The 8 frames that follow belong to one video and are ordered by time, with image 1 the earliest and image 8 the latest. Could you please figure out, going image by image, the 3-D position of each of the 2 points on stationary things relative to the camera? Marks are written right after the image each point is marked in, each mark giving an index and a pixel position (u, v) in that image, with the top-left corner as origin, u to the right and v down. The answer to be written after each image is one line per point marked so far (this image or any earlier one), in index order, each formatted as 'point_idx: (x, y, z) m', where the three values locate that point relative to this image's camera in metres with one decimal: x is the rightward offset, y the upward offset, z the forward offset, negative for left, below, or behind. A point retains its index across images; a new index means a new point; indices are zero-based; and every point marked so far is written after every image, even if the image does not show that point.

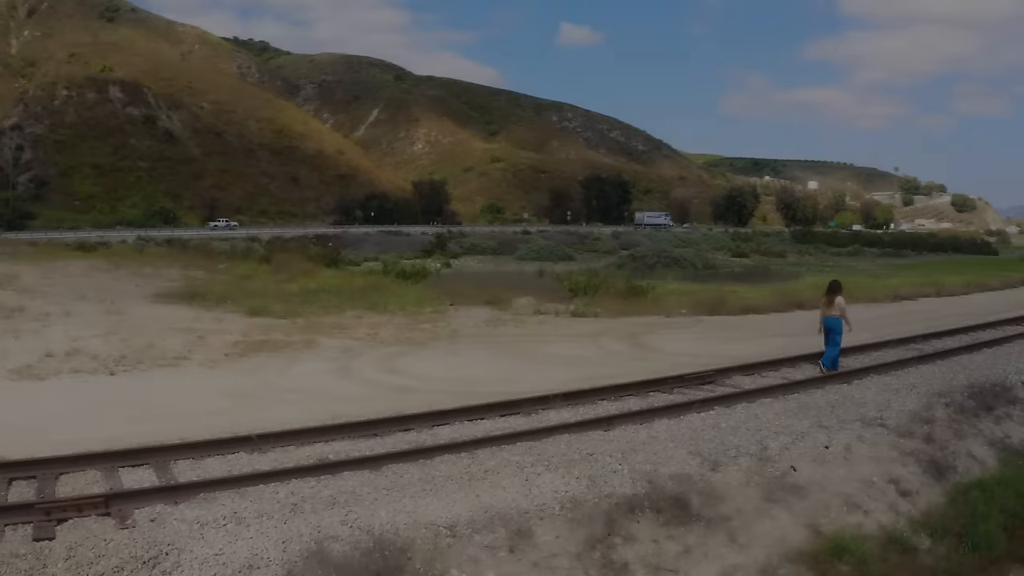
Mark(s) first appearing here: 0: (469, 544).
0: (-0.5, -2.4, +8.0) m
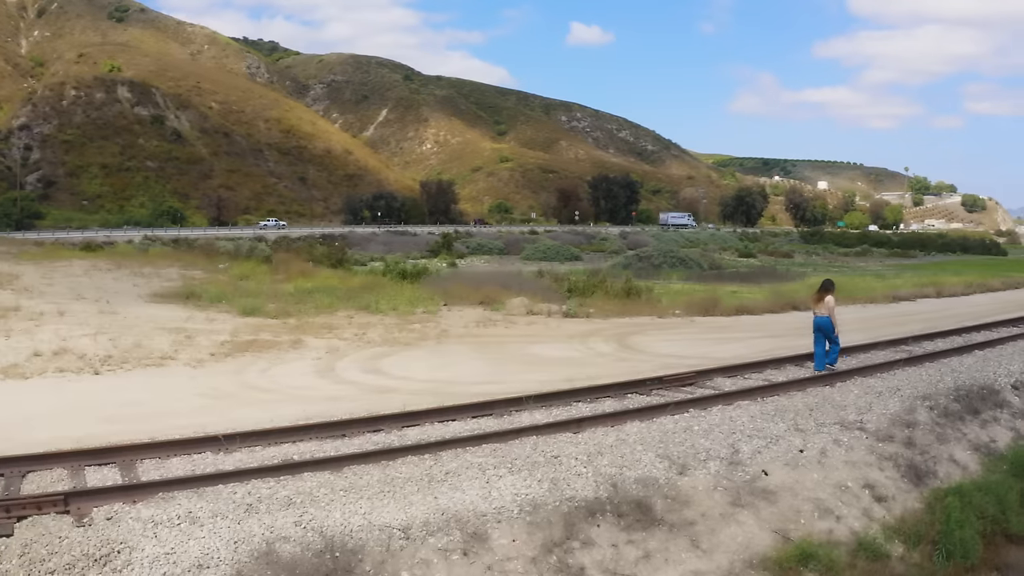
0: (-0.9, -2.4, +7.9) m
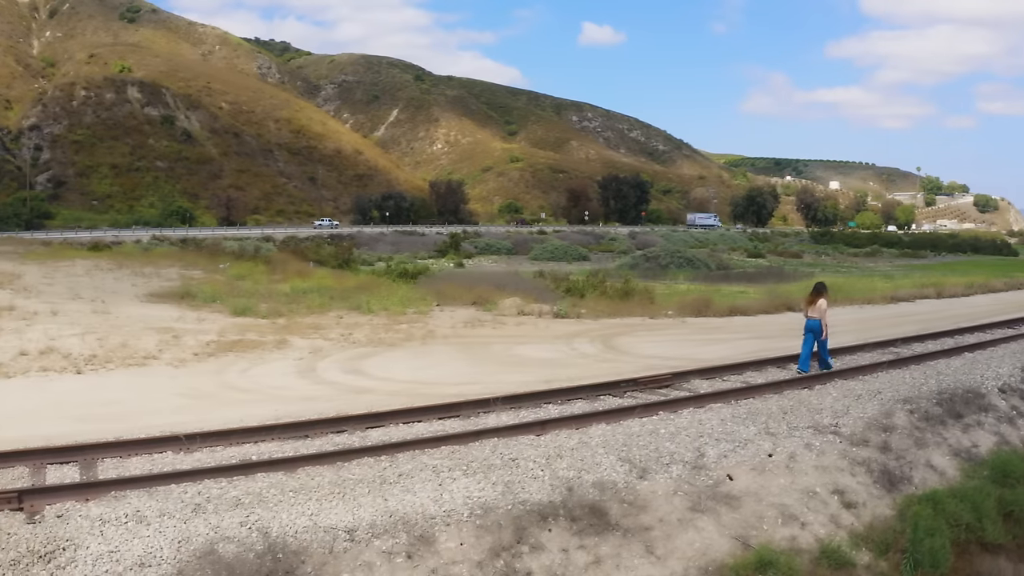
0: (-1.4, -2.4, +7.8) m
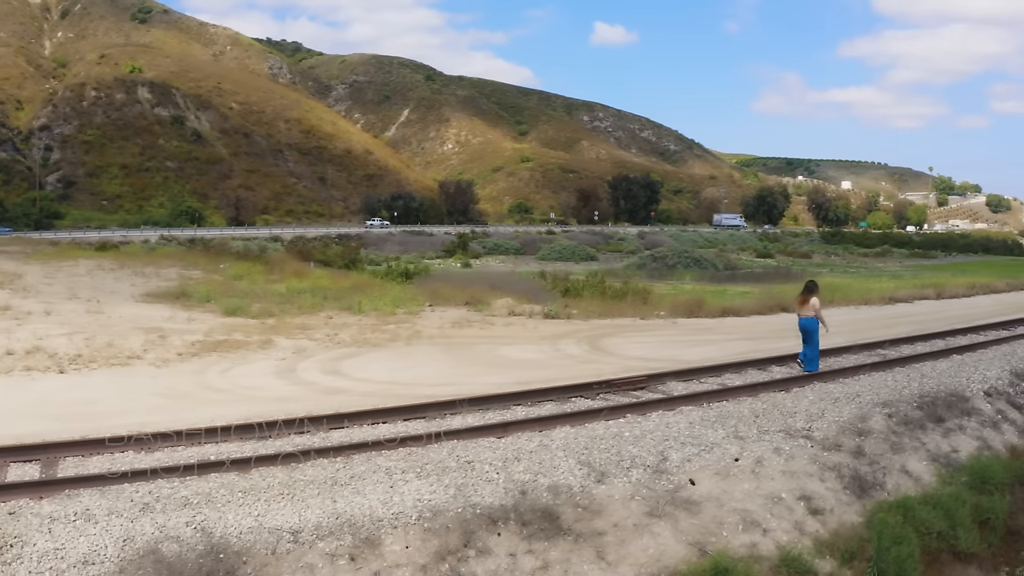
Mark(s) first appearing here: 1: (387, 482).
0: (-1.9, -2.4, +7.7) m
1: (-1.3, -2.0, +8.7) m
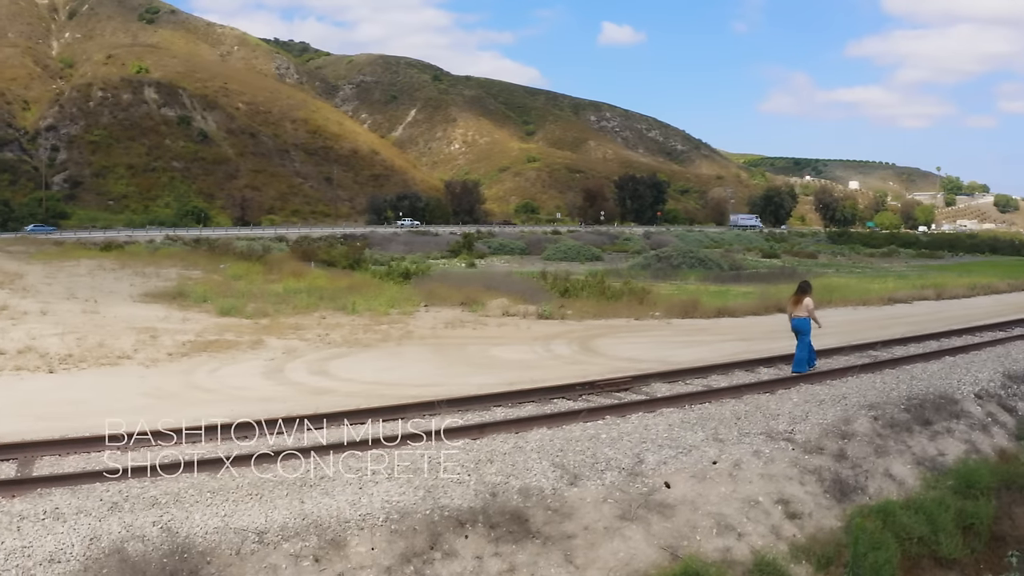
0: (-2.2, -2.4, +7.6) m
1: (-1.6, -2.0, +8.7) m
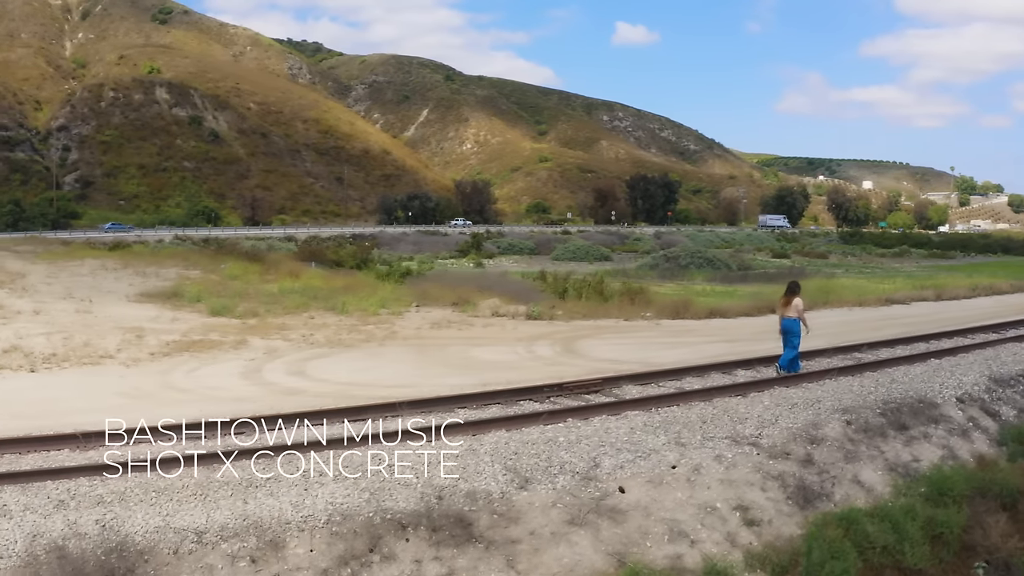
0: (-2.7, -2.4, +7.5) m
1: (-2.2, -2.0, +8.6) m
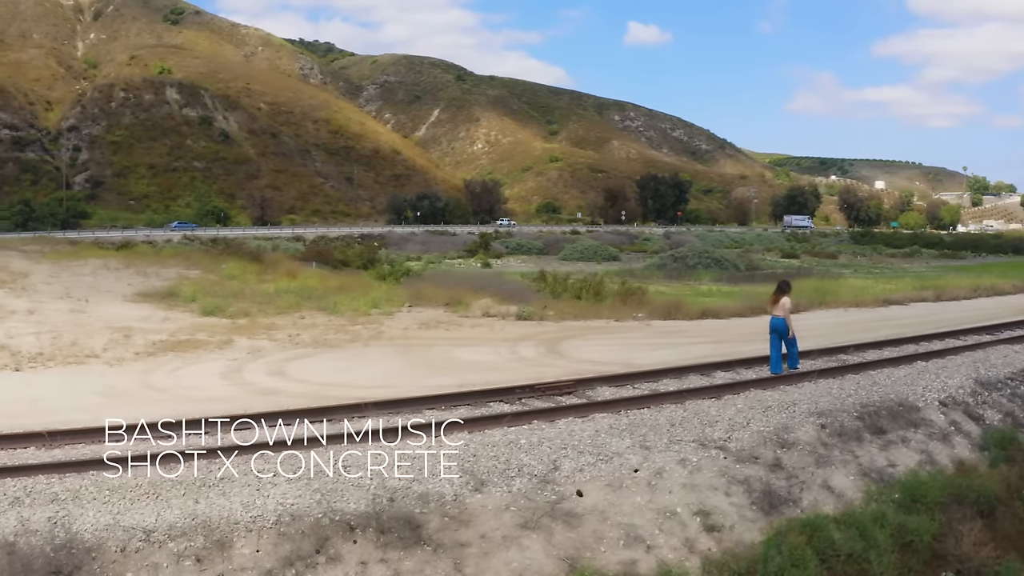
0: (-3.2, -2.4, +7.5) m
1: (-2.6, -2.0, +8.5) m
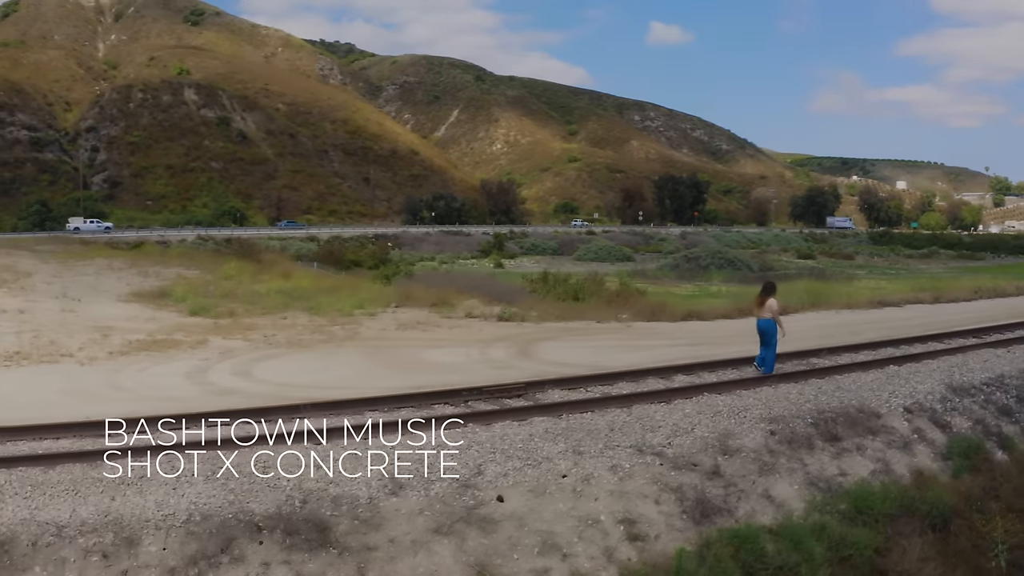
0: (-4.1, -2.4, +7.4) m
1: (-3.5, -2.1, +8.4) m
